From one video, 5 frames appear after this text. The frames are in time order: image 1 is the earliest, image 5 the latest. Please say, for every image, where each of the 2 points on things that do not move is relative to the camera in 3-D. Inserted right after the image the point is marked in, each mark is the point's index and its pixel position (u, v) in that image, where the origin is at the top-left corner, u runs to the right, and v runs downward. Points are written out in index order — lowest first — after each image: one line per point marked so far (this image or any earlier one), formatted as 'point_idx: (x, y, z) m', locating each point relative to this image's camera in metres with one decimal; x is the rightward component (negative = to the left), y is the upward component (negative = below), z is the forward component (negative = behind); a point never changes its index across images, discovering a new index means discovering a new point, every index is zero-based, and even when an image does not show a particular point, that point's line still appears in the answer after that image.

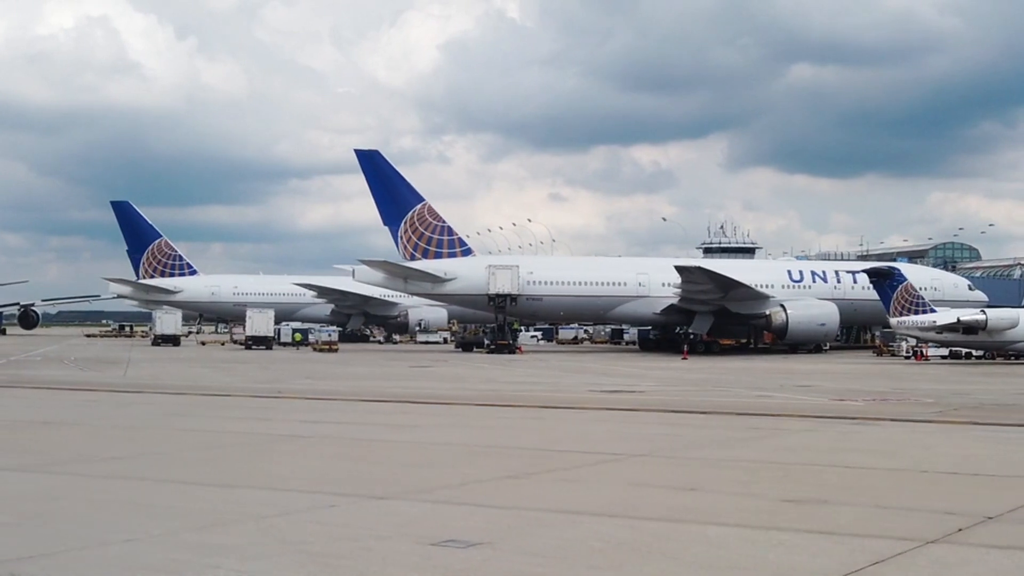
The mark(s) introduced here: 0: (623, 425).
0: (+1.6, -1.8, +13.9) m
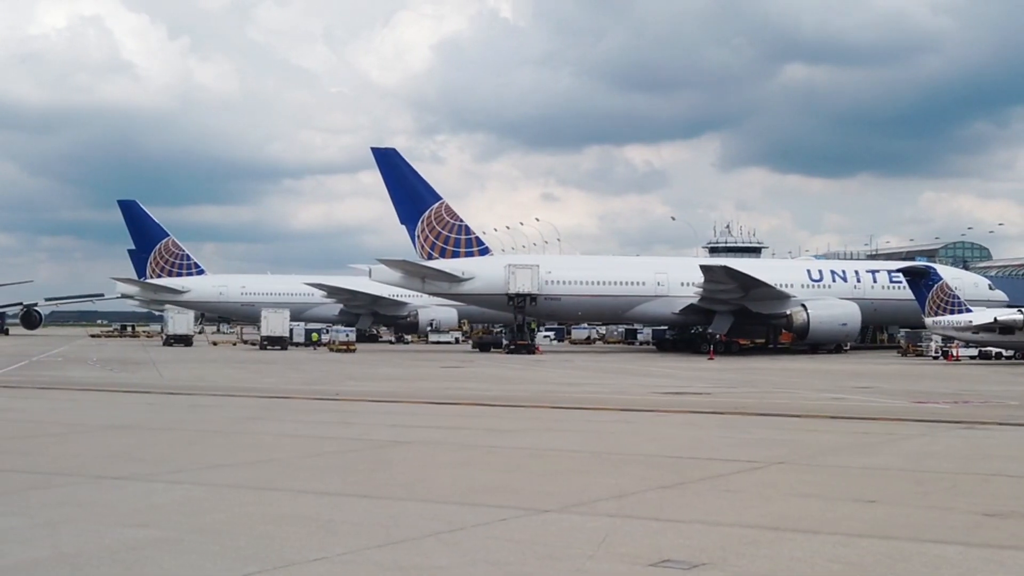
0: (+2.8, -1.8, +13.4) m
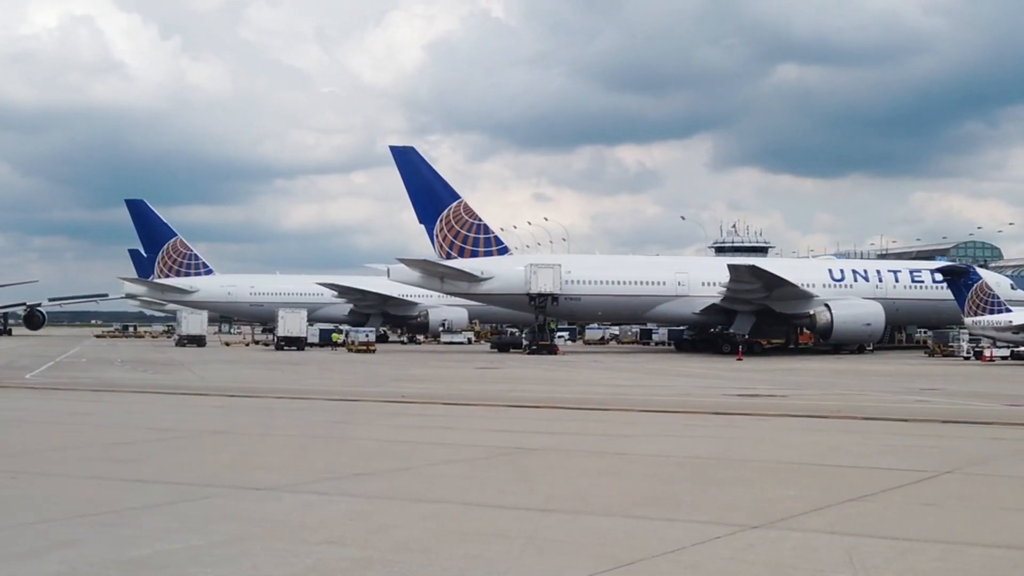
0: (+4.2, -1.8, +12.9) m
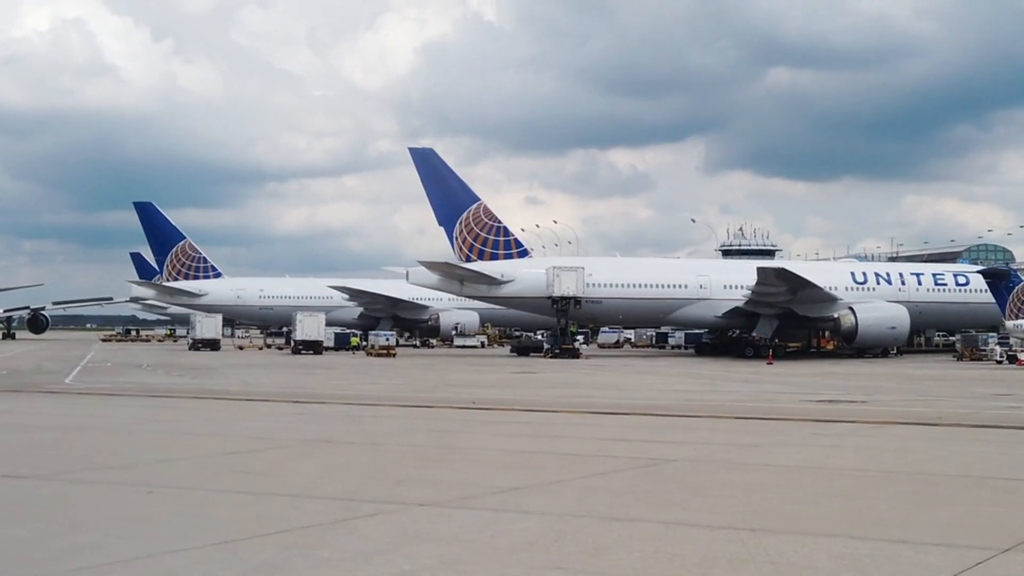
0: (+5.6, -1.8, +12.3) m
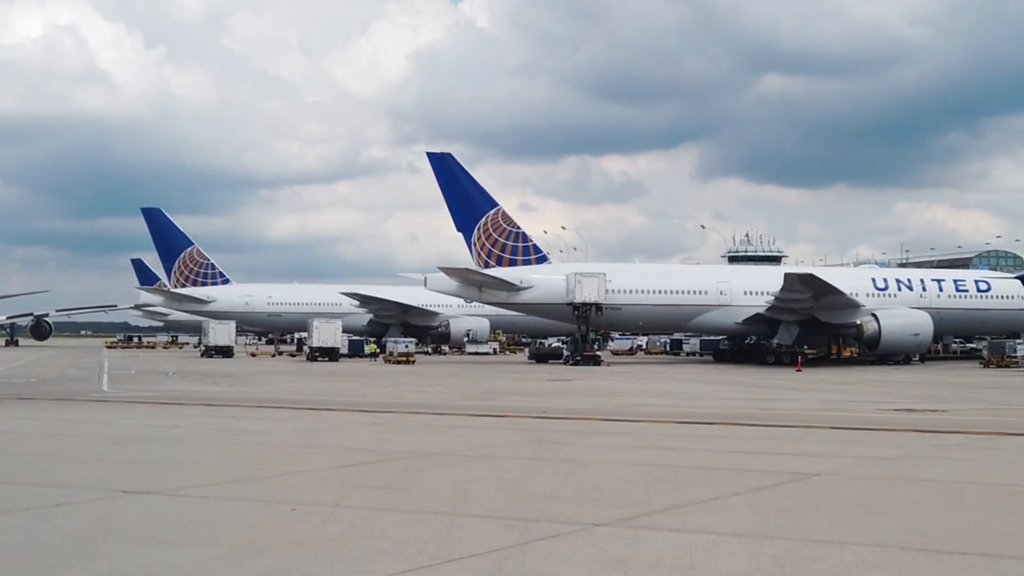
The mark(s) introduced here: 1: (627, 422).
0: (+6.9, -1.9, +11.8) m
1: (+2.0, -2.3, +18.1) m
